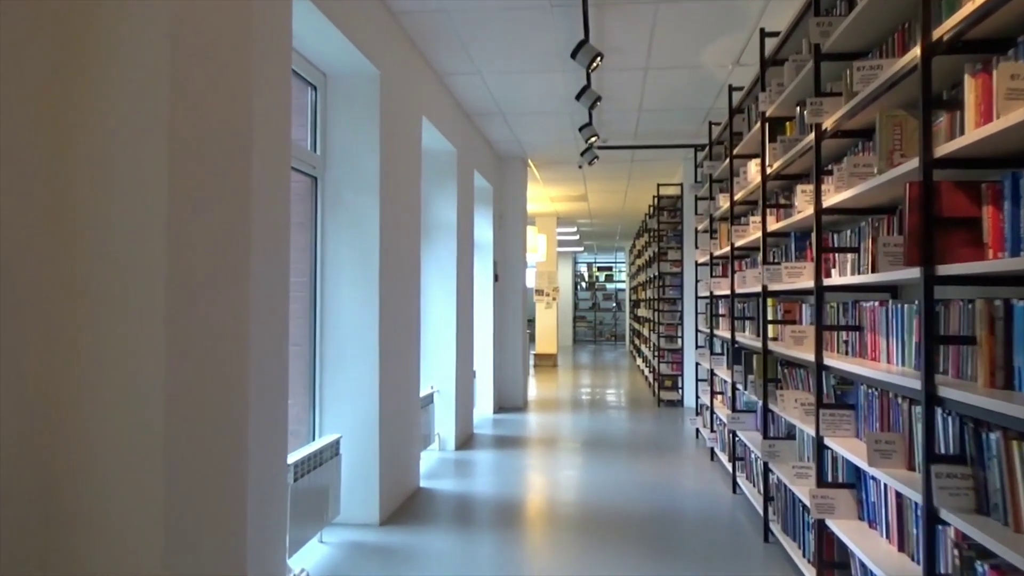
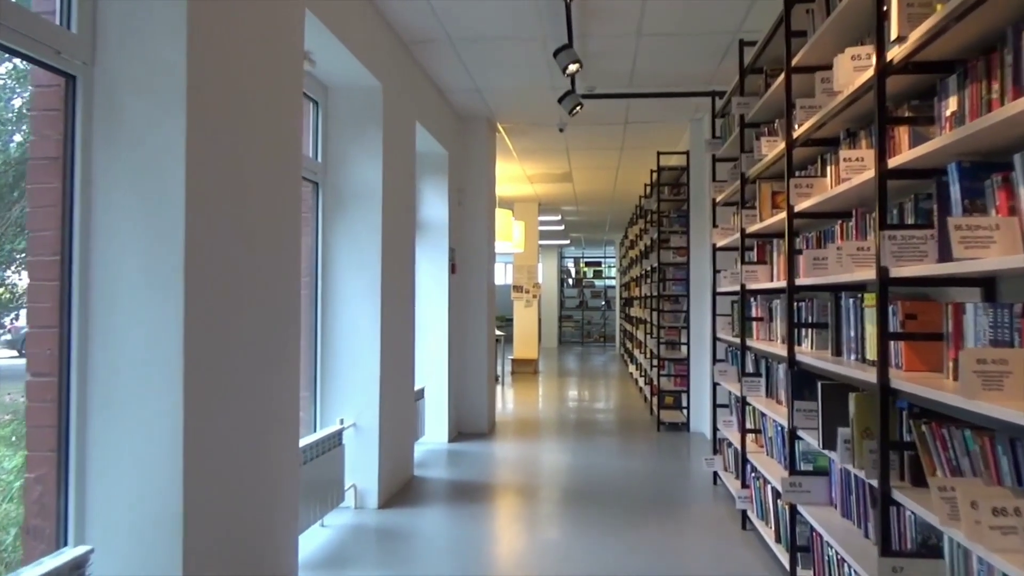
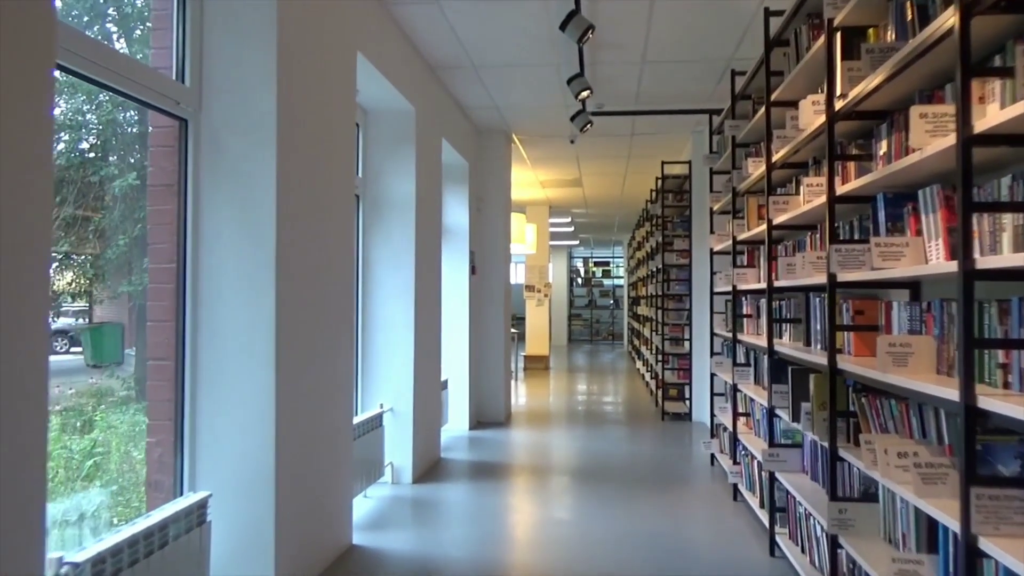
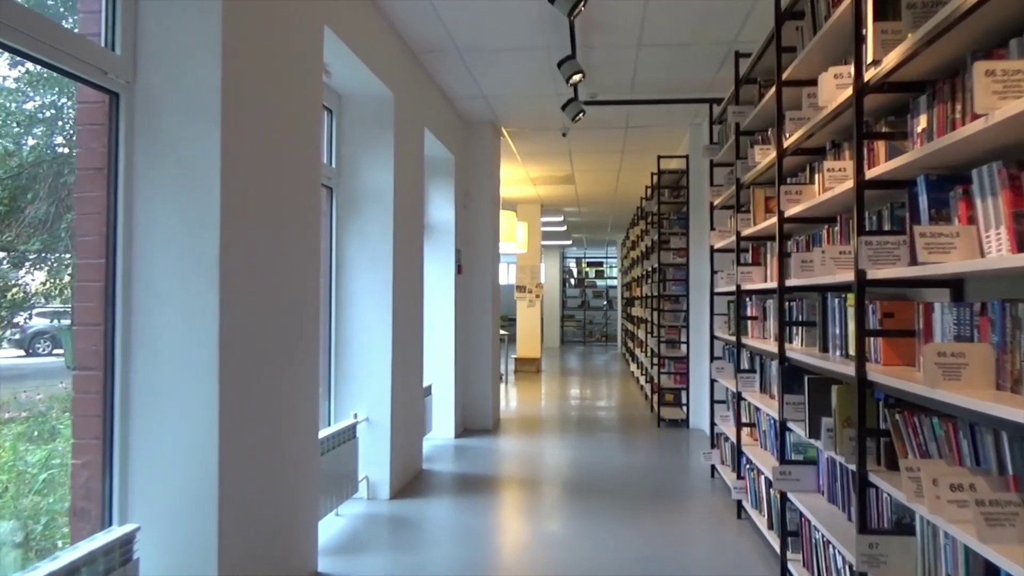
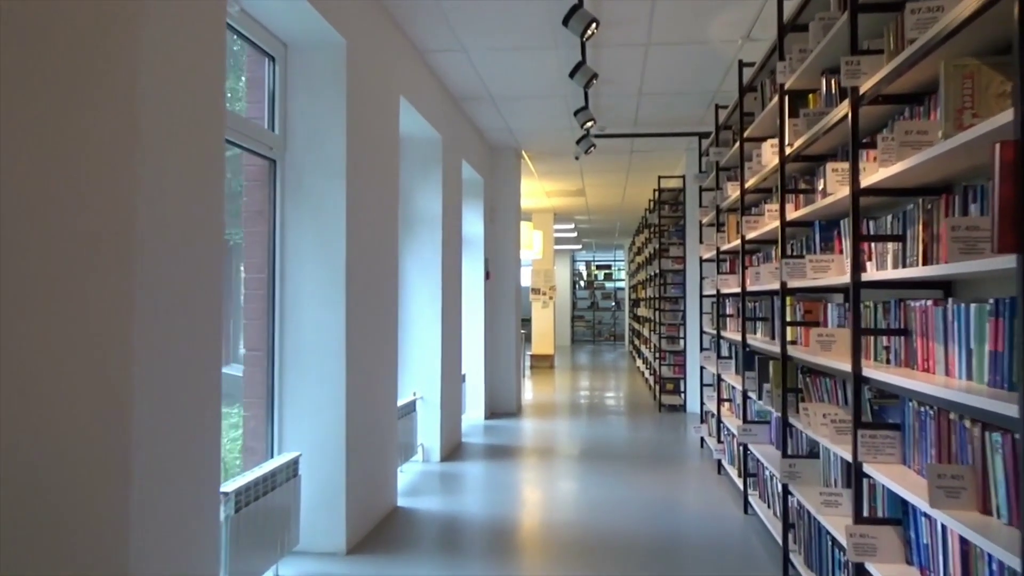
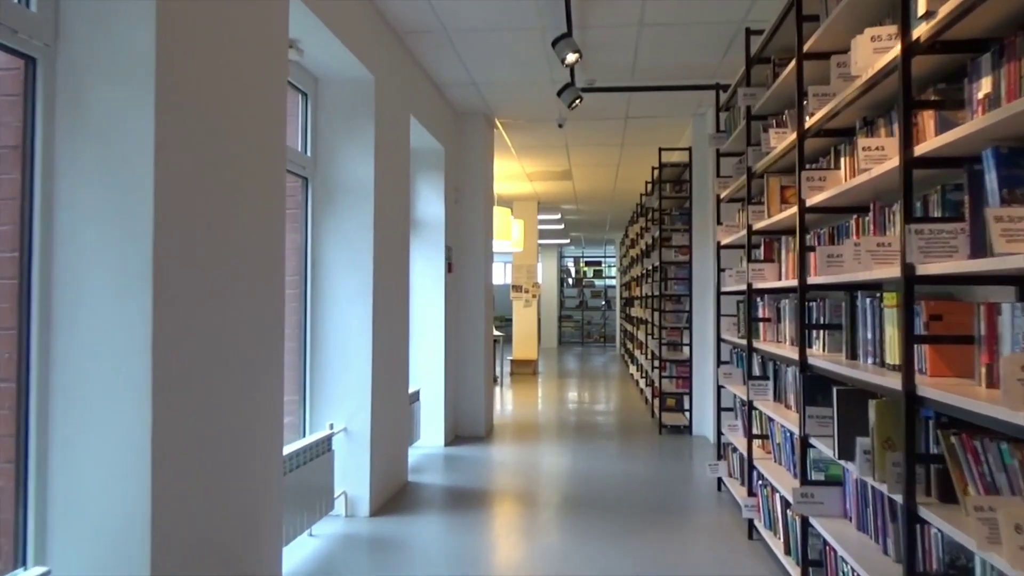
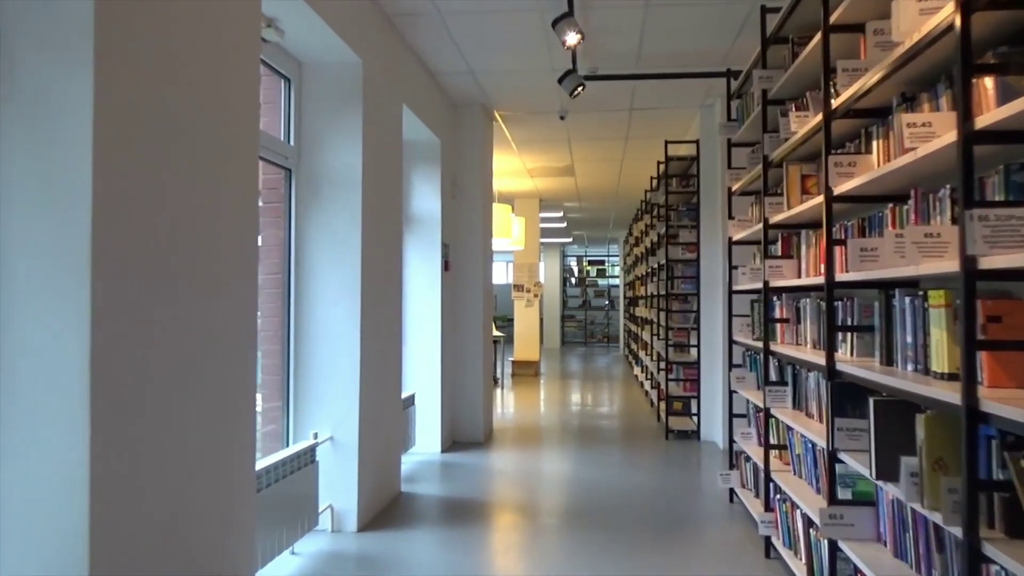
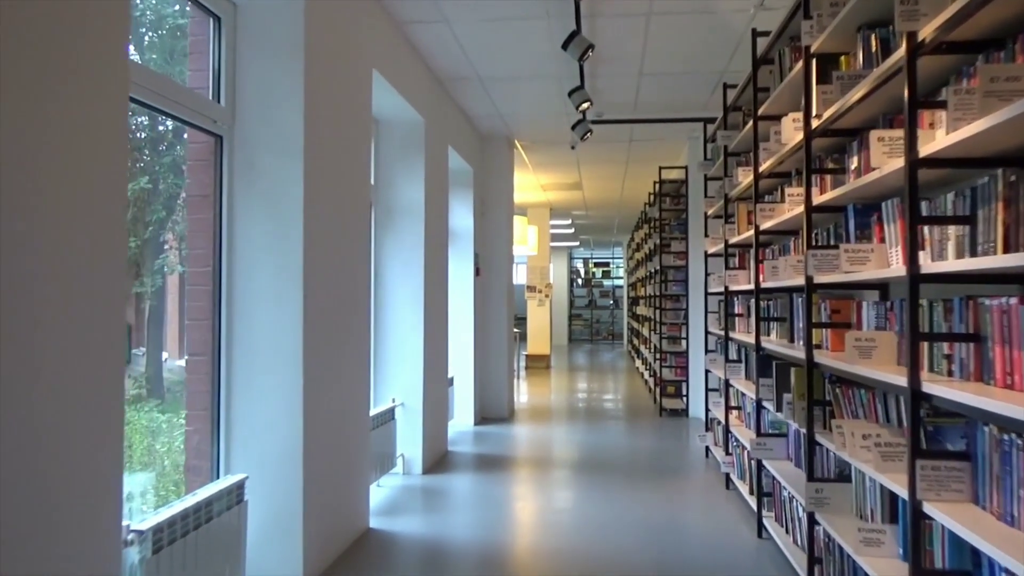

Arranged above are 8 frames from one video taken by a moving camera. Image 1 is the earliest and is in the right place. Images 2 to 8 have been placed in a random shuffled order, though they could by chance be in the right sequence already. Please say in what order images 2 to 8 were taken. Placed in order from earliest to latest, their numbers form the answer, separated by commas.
5, 8, 3, 4, 2, 6, 7
